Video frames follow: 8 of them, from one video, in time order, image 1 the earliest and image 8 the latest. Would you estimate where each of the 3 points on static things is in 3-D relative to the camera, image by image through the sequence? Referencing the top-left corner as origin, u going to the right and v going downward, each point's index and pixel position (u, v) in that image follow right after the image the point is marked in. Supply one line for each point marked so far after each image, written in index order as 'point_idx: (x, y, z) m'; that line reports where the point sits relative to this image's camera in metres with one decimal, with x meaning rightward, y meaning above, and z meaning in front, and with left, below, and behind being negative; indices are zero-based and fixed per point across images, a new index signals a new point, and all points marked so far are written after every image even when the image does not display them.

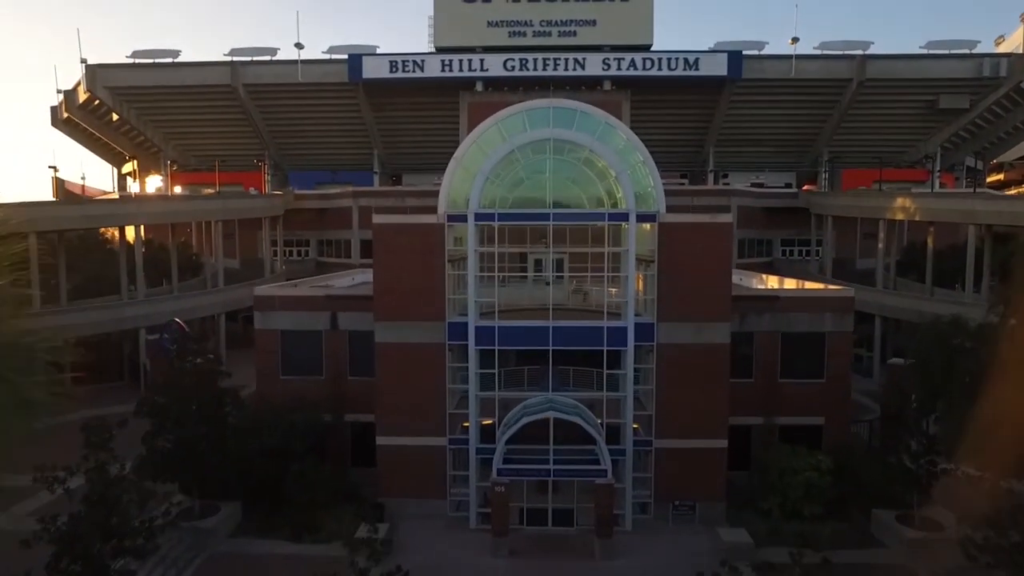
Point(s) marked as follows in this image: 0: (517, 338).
0: (+0.1, -1.4, +18.3) m
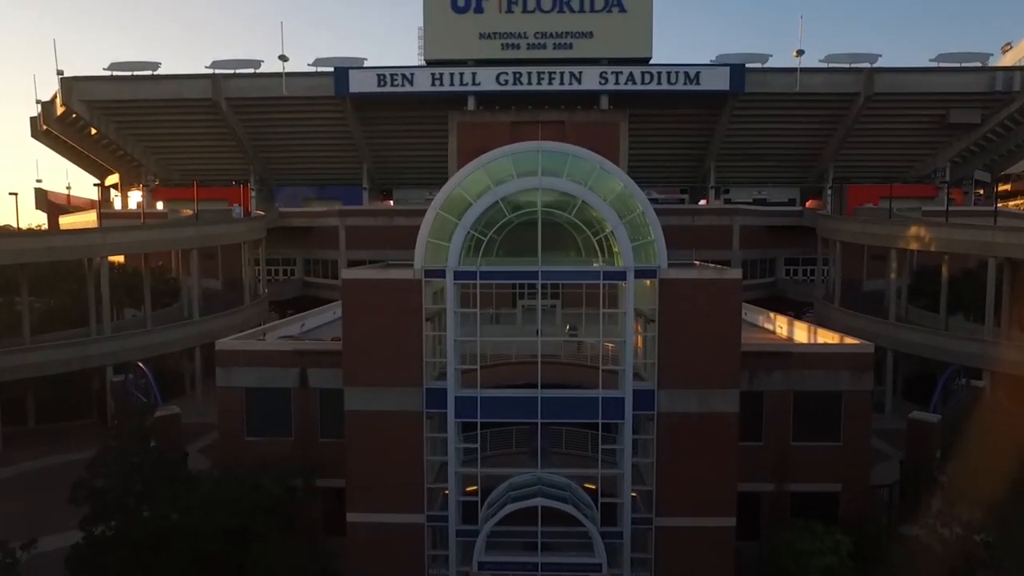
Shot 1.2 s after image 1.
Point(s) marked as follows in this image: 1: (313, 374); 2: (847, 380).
0: (-0.3, -2.9, +16.5) m
1: (-5.3, -2.3, +19.1) m
2: (+8.8, -2.4, +18.6) m
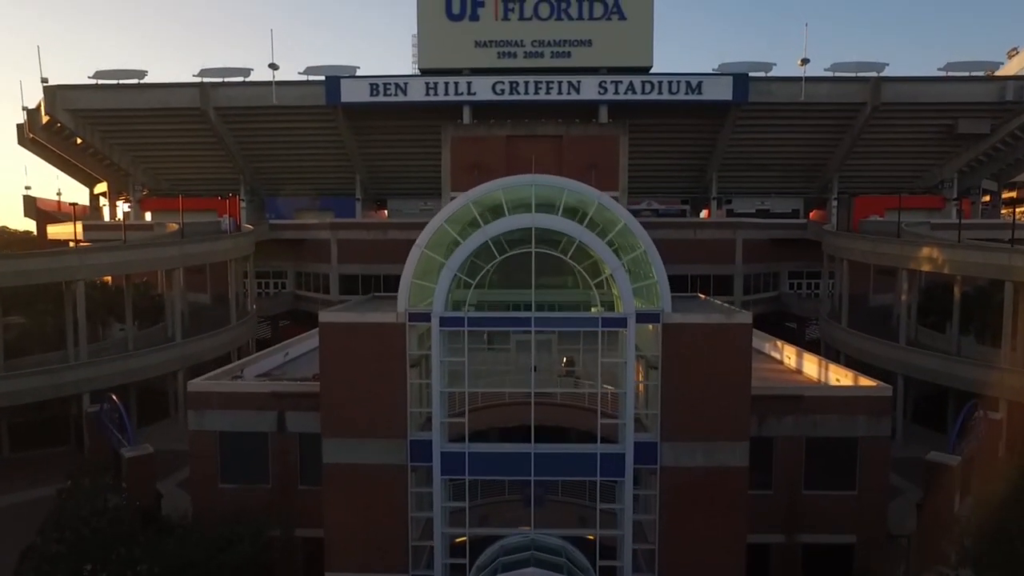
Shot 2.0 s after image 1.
0: (-0.4, -3.8, +15.3) m
1: (-5.5, -3.3, +17.8) m
2: (+8.6, -3.3, +17.4) m
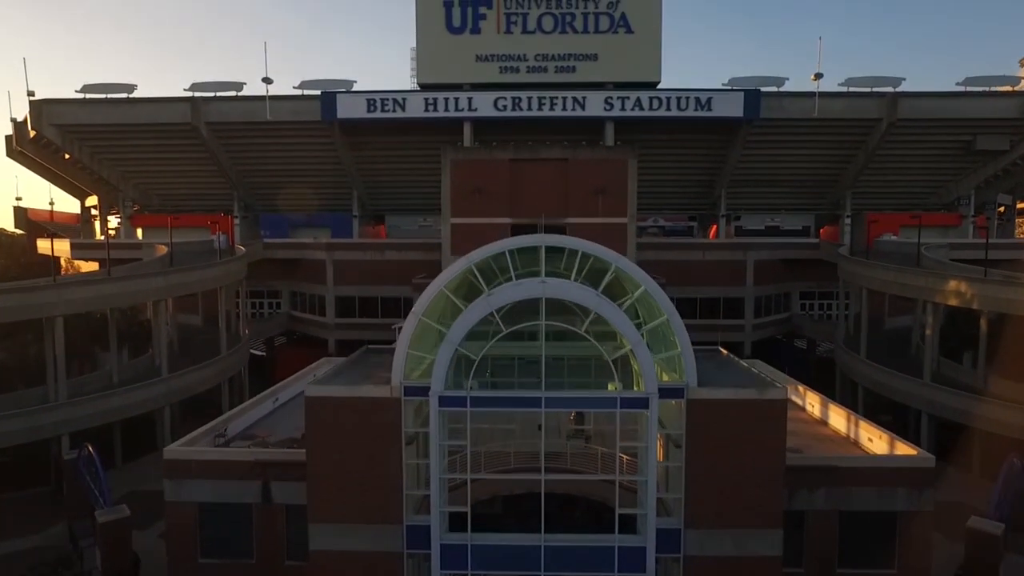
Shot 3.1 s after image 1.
0: (-0.3, -5.2, +13.7) m
1: (-5.4, -4.6, +16.3) m
2: (+8.7, -4.7, +15.9) m
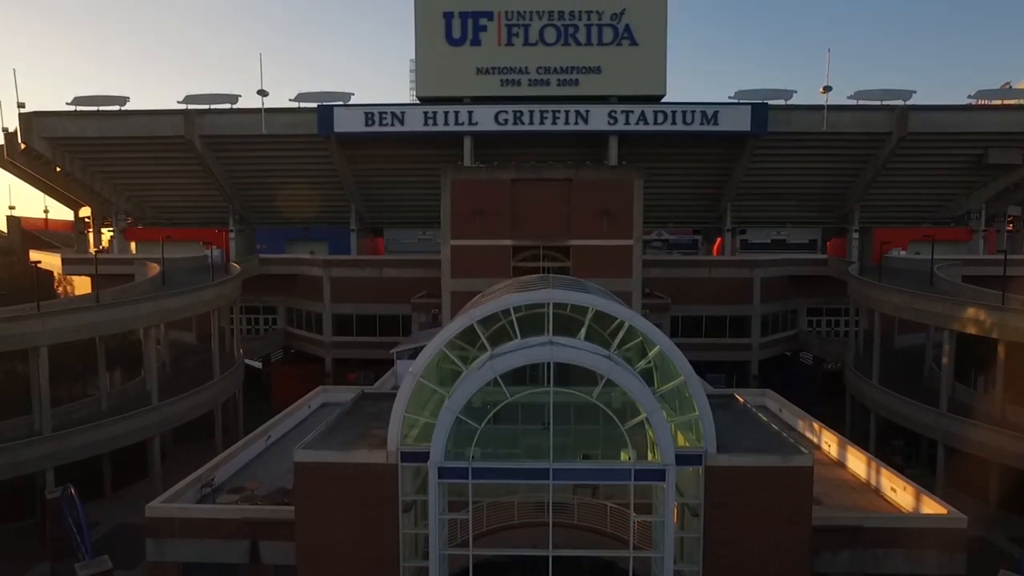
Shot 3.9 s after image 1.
0: (-0.2, -6.2, +12.8) m
1: (-5.3, -5.6, +15.3) m
2: (+8.8, -5.7, +14.9) m
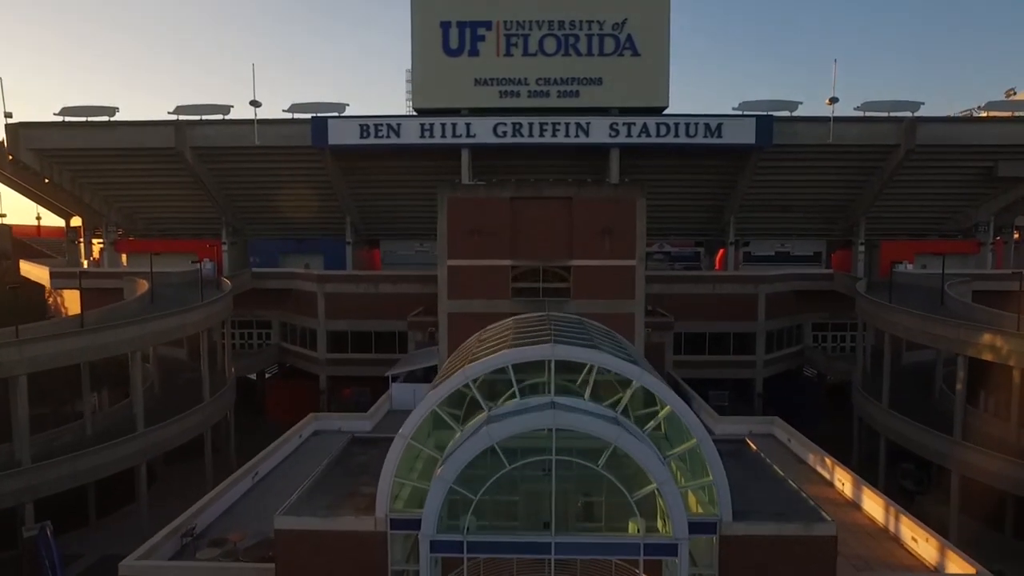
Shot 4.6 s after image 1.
0: (-0.2, -7.0, +11.8) m
1: (-5.3, -6.5, +14.4) m
2: (+8.8, -6.6, +13.9) m
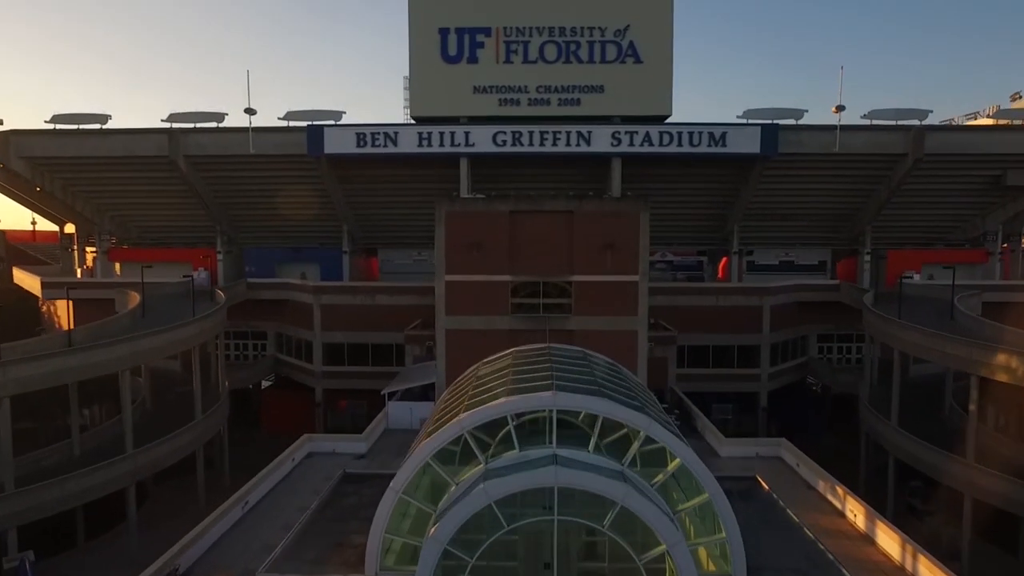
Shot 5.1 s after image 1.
0: (-0.3, -7.7, +11.1) m
1: (-5.4, -7.1, +13.6) m
2: (+8.8, -7.2, +13.2) m
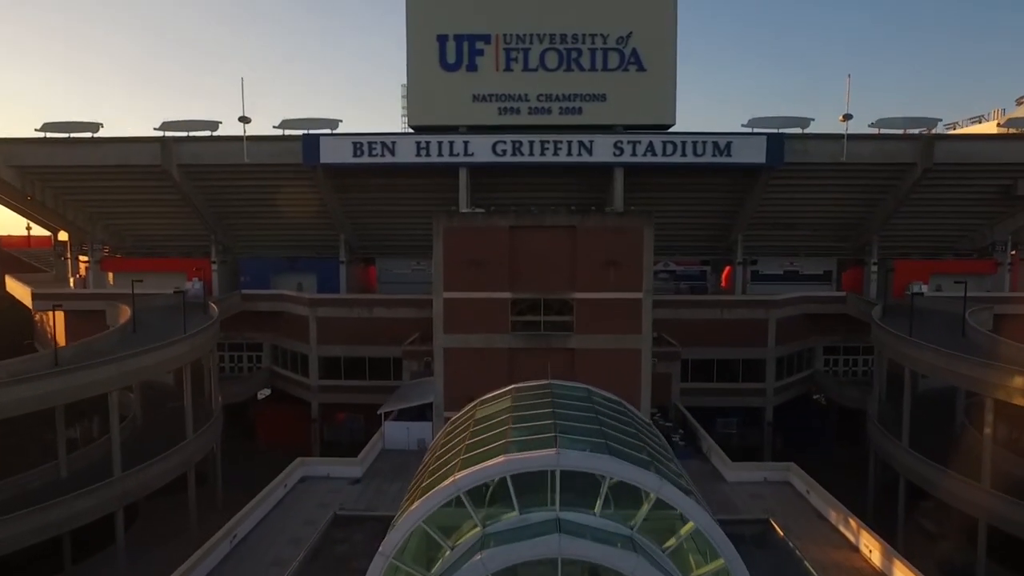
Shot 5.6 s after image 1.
0: (-0.3, -8.3, +10.2) m
1: (-5.4, -7.8, +12.8) m
2: (+8.7, -7.9, +12.4) m
